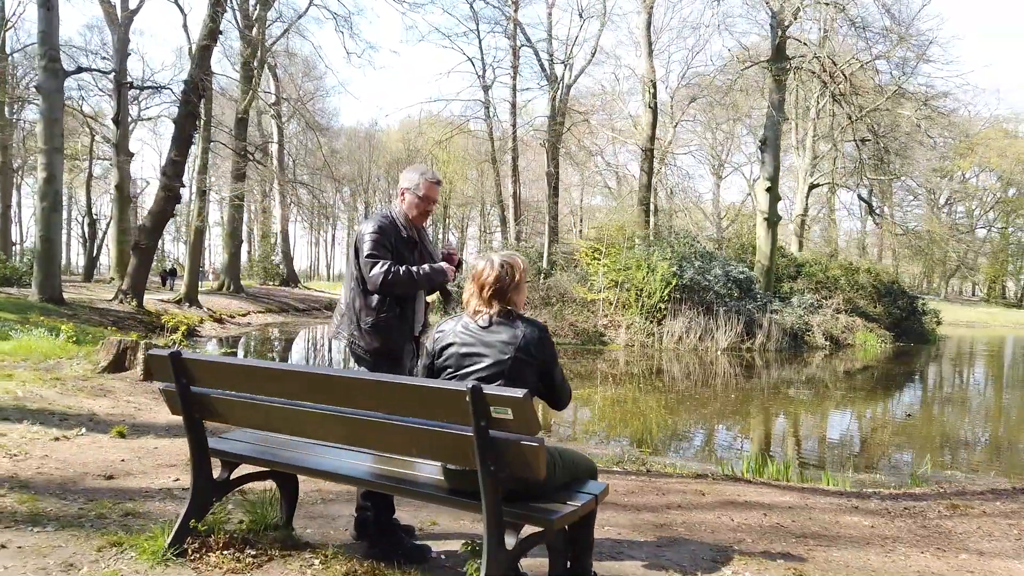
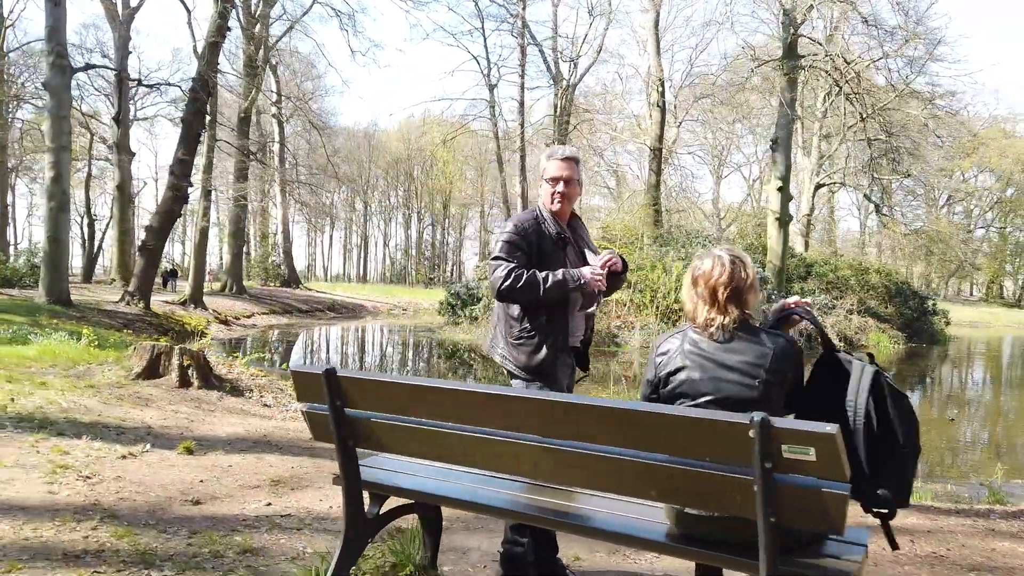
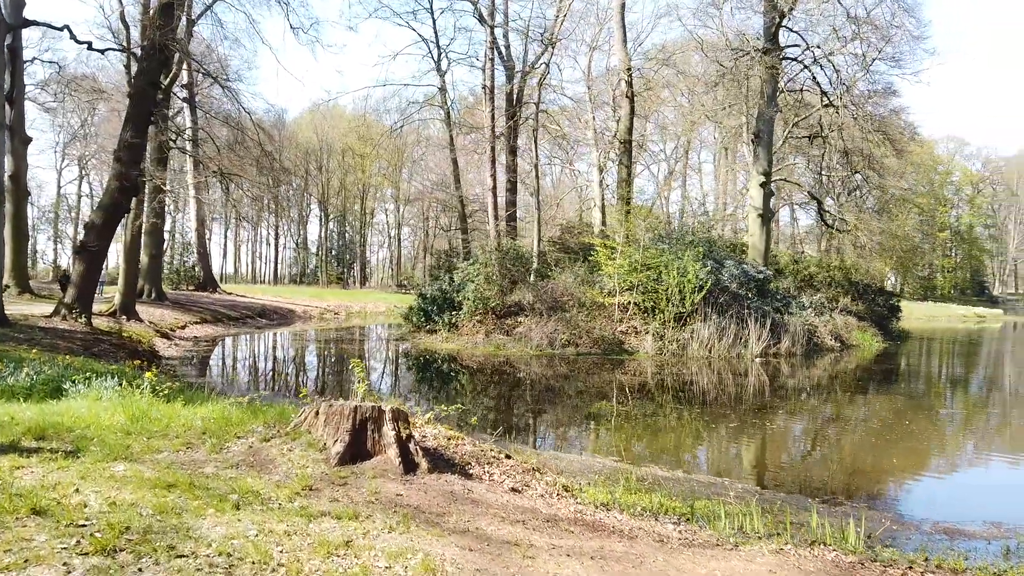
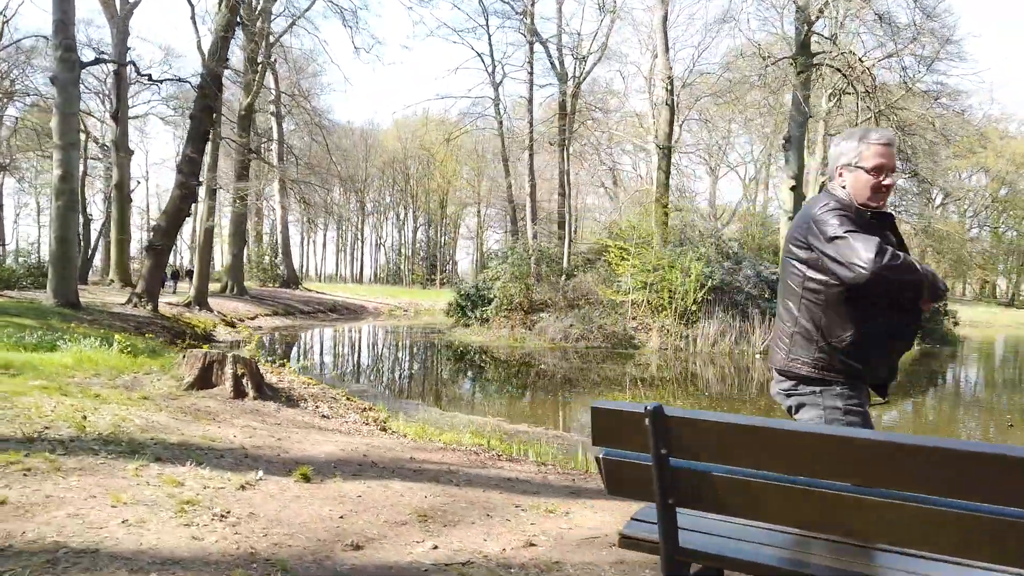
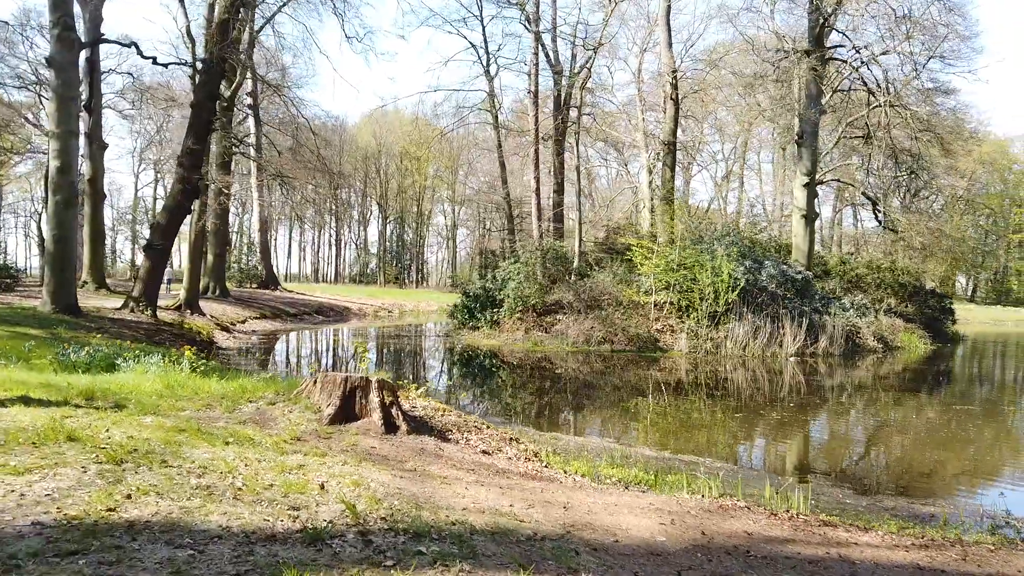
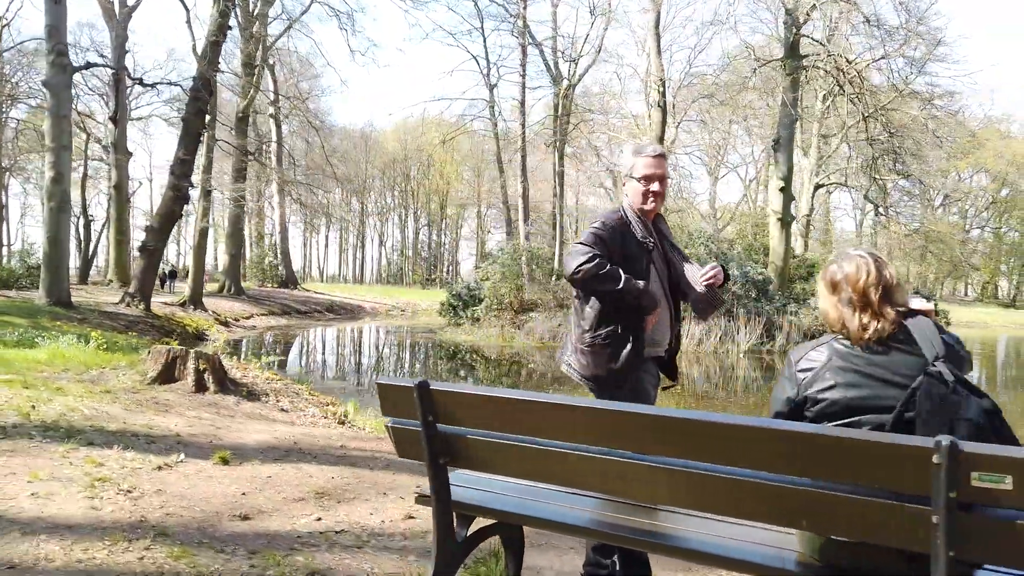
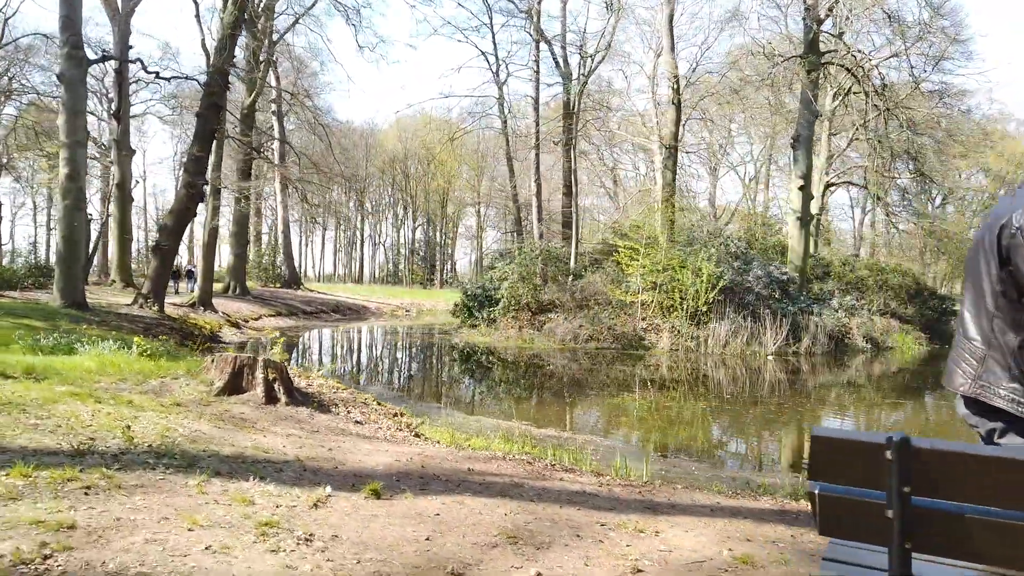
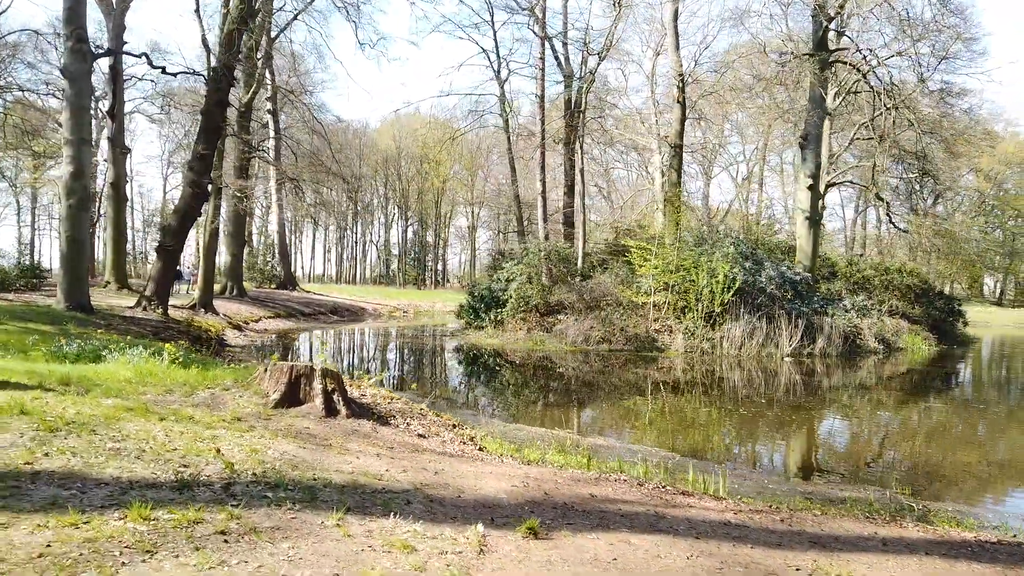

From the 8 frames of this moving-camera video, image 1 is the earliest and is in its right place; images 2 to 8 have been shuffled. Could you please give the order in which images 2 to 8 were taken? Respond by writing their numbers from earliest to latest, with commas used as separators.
2, 6, 4, 7, 8, 5, 3
